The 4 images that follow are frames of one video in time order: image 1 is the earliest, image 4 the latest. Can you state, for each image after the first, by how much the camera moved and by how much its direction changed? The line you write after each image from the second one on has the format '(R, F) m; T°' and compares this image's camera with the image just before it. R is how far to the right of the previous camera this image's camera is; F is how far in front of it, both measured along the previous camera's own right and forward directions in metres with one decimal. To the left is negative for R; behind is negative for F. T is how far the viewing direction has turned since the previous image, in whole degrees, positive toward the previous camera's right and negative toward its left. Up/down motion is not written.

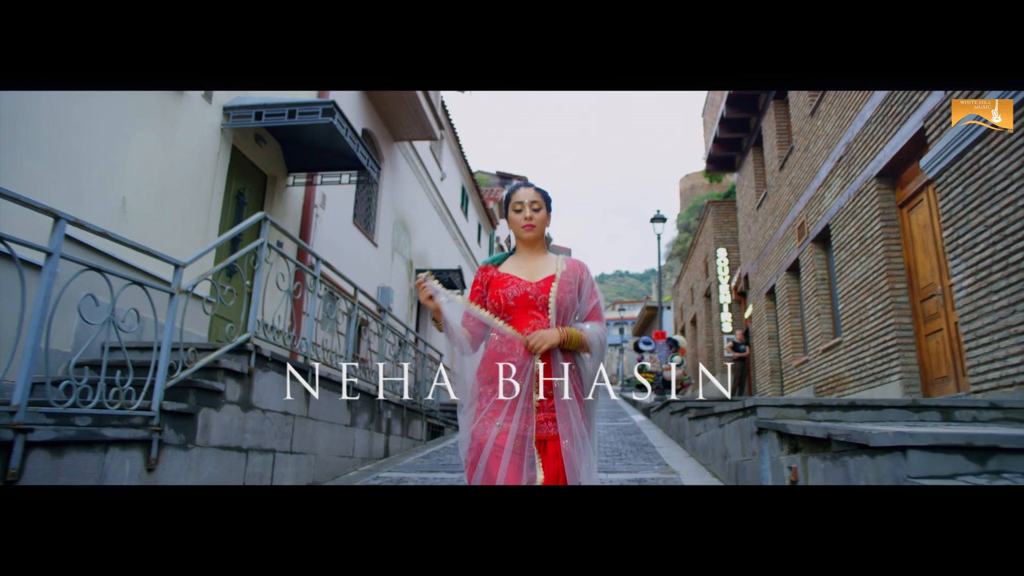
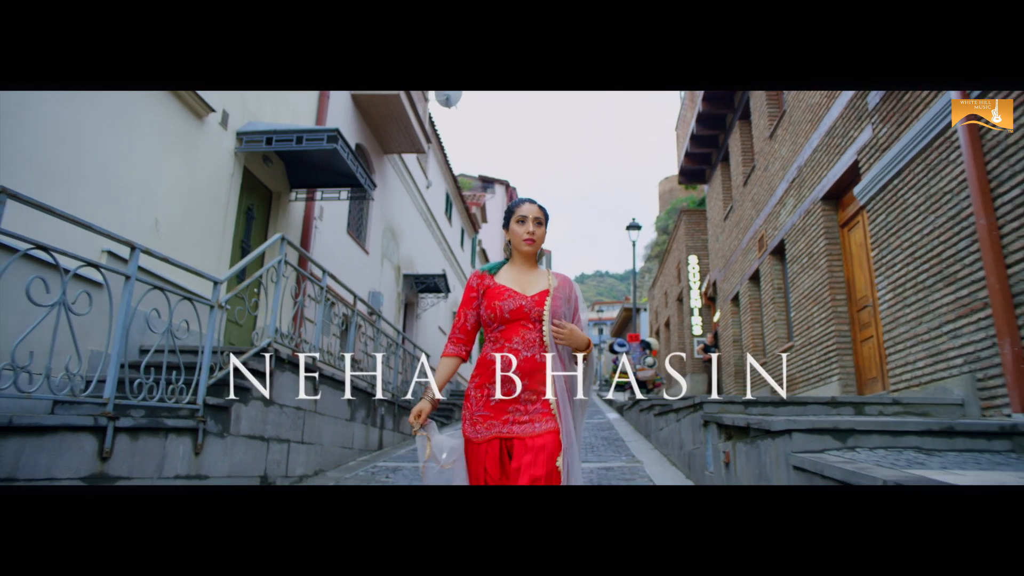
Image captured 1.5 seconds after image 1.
(0.0, -0.7) m; +2°
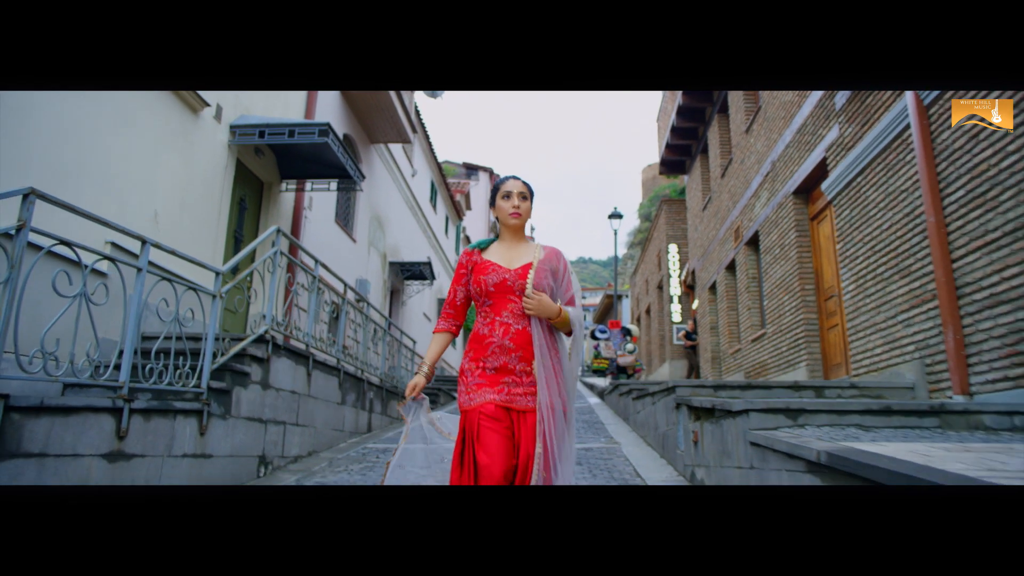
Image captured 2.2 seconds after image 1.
(0.0, -0.3) m; +1°
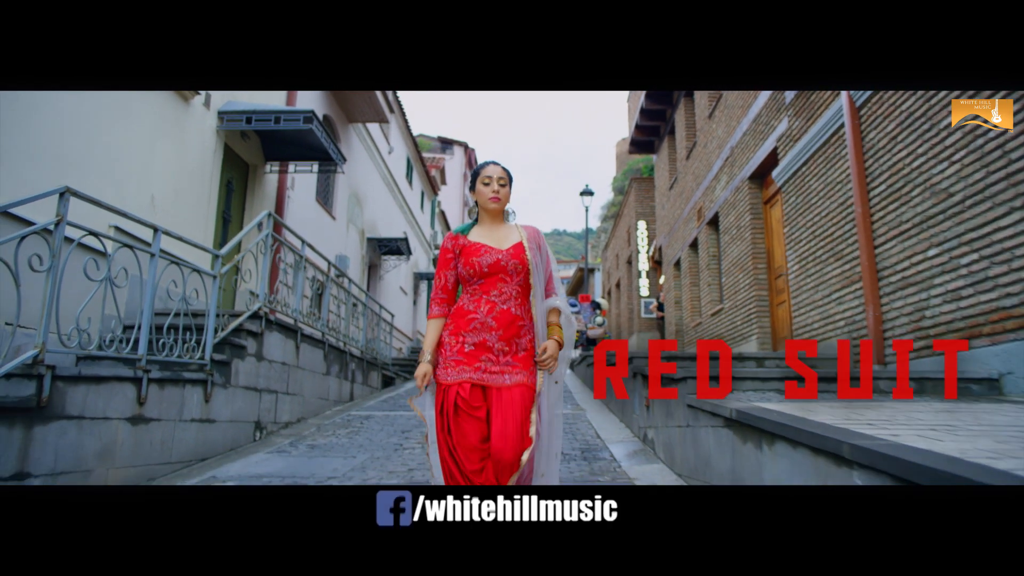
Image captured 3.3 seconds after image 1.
(0.0, -0.5) m; +2°
